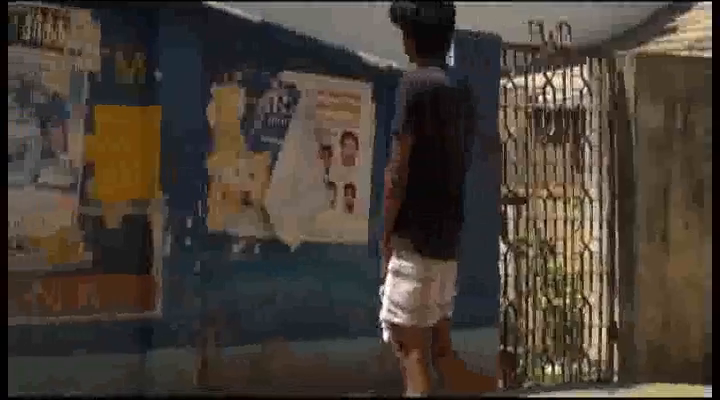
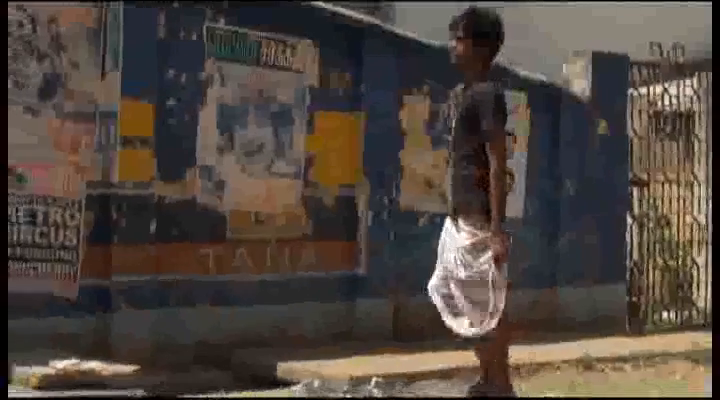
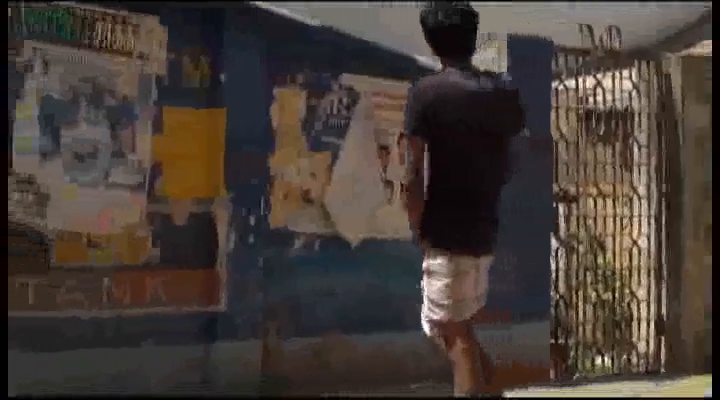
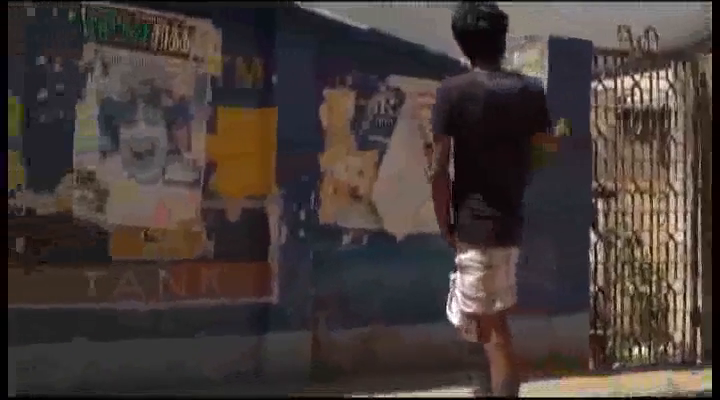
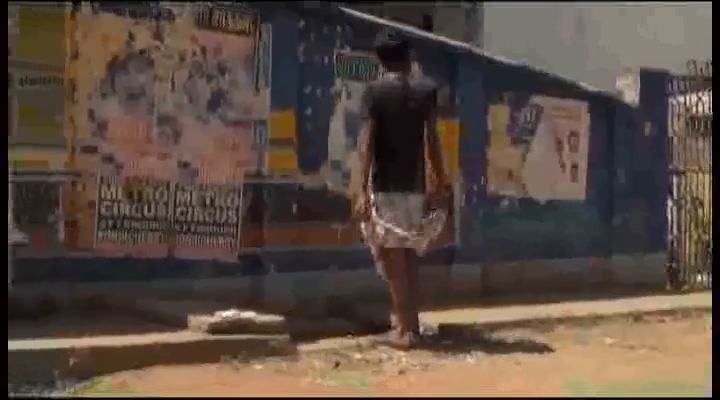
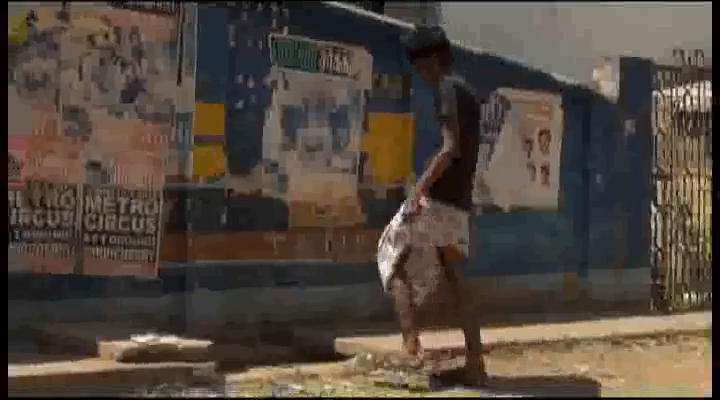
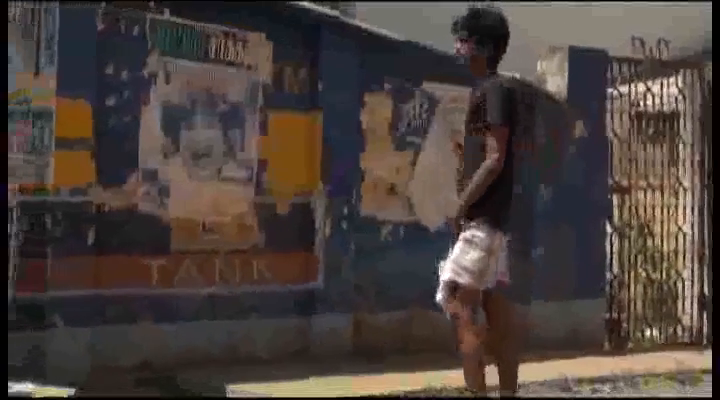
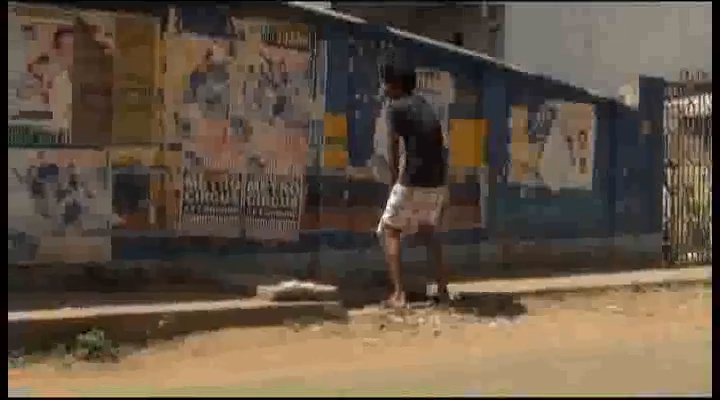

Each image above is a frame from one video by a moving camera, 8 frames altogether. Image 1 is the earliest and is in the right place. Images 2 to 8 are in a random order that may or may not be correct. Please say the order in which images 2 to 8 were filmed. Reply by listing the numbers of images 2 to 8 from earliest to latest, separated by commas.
3, 4, 7, 2, 6, 5, 8
